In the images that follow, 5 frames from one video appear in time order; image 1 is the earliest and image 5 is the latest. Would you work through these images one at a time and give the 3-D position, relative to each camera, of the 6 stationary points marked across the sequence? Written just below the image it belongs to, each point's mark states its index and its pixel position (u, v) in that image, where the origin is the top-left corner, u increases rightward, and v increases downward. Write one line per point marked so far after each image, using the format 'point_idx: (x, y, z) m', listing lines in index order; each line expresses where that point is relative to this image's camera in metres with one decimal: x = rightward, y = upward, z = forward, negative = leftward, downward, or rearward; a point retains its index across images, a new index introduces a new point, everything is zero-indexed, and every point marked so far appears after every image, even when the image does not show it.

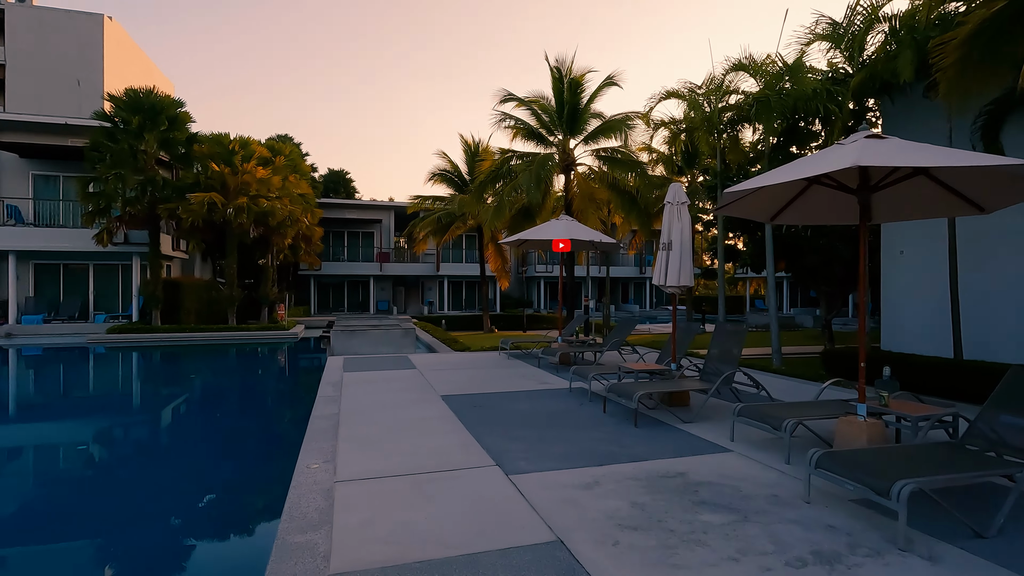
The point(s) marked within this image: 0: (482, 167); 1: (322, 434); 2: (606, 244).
0: (-0.9, +3.6, +16.1) m
1: (-1.8, -1.4, +5.1) m
2: (+1.9, +0.9, +10.7) m
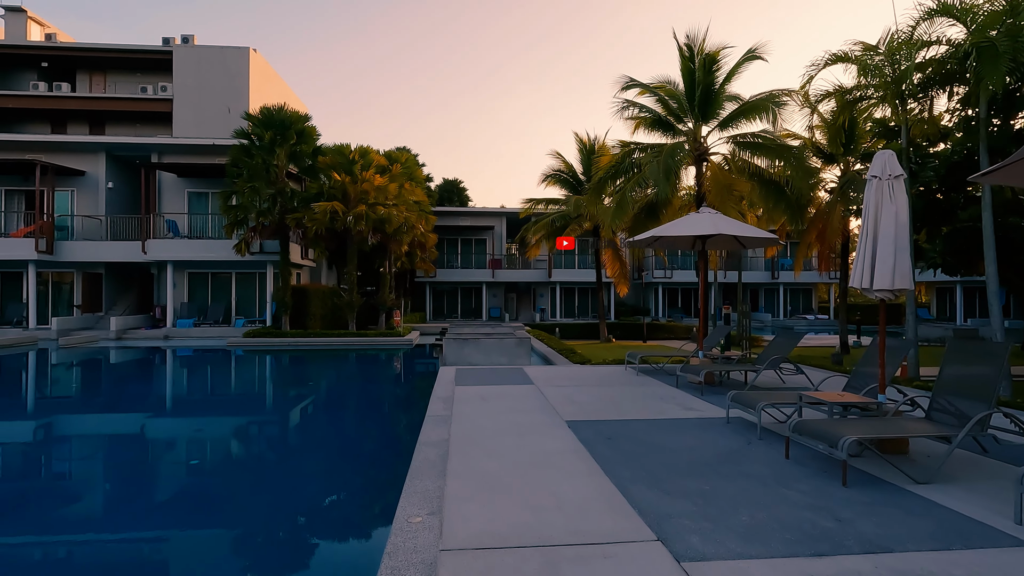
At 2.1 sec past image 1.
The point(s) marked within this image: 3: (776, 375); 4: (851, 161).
0: (+2.4, +3.5, +14.9) m
1: (-0.7, -1.4, +4.2) m
2: (+4.1, +0.8, +9.0) m
3: (+3.9, -1.3, +8.0) m
4: (+9.6, +3.6, +15.3) m
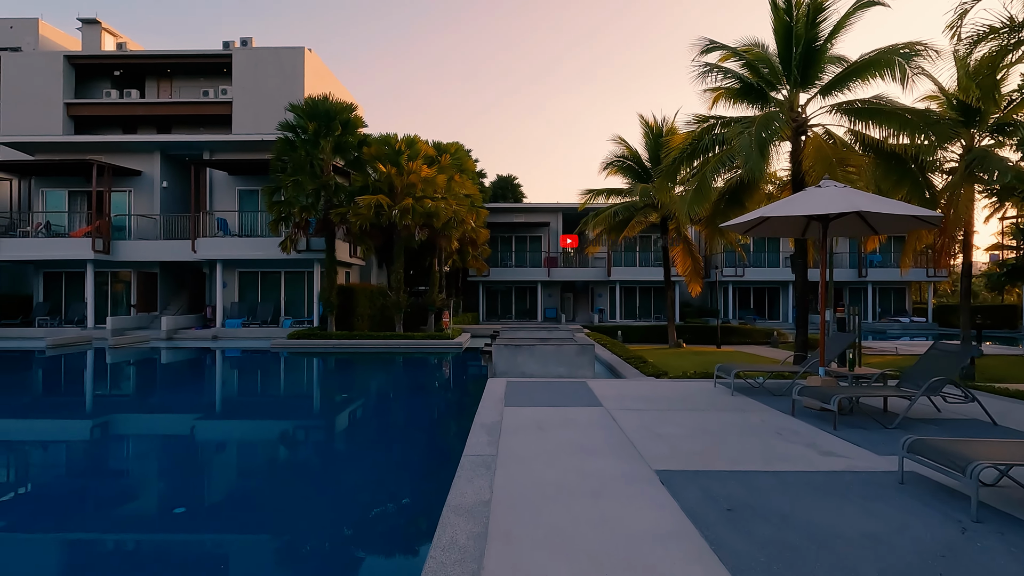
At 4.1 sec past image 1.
0: (+3.9, +3.5, +13.0) m
1: (-0.3, -1.4, +2.7) m
2: (+4.9, +0.8, +7.0) m
3: (+4.7, -1.3, +6.1) m
4: (+11.1, +3.7, +12.7) m
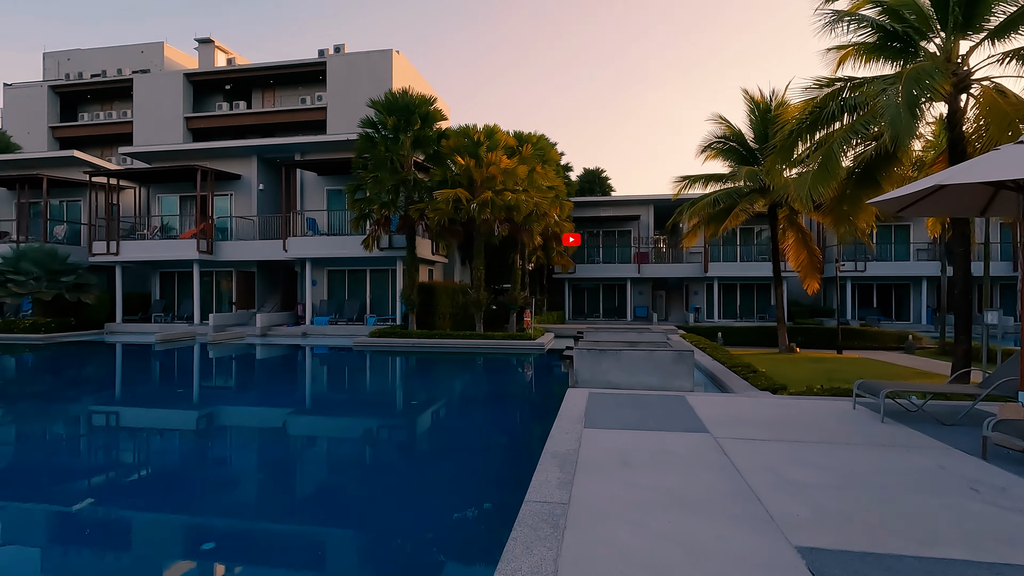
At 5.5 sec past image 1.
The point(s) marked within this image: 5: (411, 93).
0: (+5.7, +3.6, +11.1) m
1: (-0.1, -1.4, +1.7) m
2: (+5.8, +0.9, +5.0) m
3: (+5.4, -1.2, +4.2) m
4: (+12.7, +3.7, +9.6) m
5: (-3.1, +5.9, +16.2) m
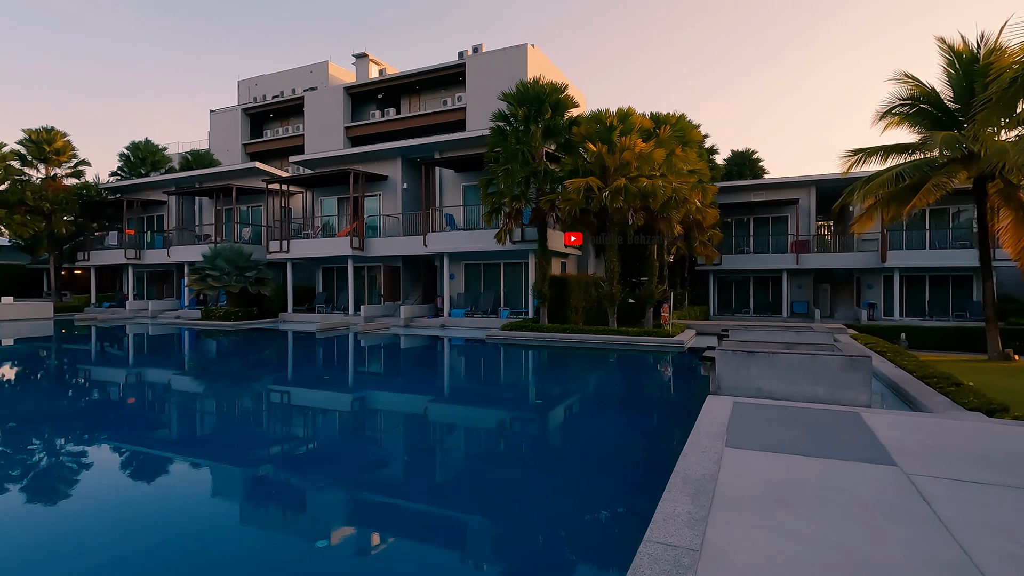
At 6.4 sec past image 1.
0: (+8.1, +3.7, +8.8) m
1: (+0.1, -1.3, +1.1) m
2: (+6.6, +0.9, +2.9) m
3: (+6.0, -1.2, +2.2) m
4: (+14.5, +3.8, +5.5) m
5: (+0.9, +6.1, +15.8) m
